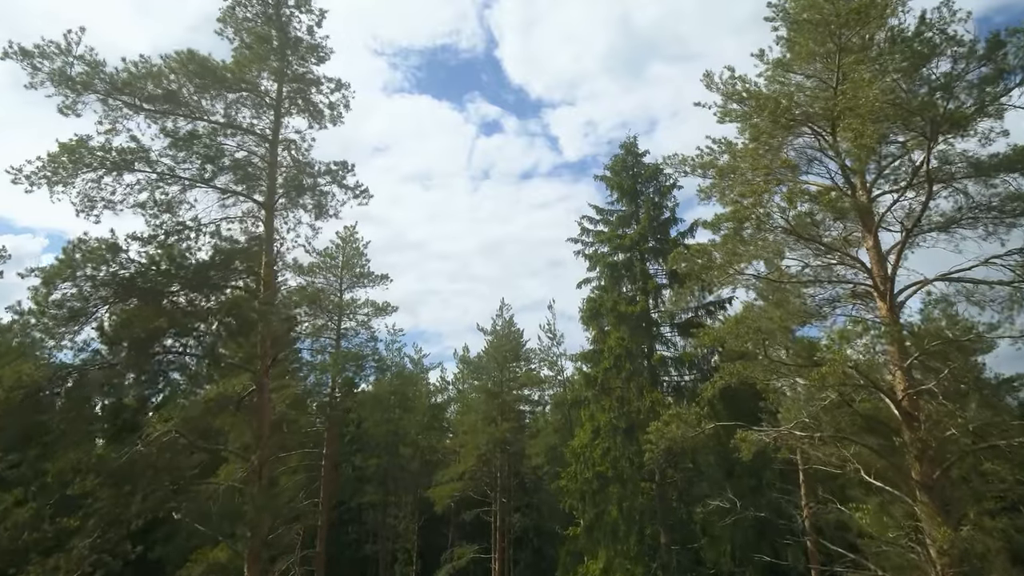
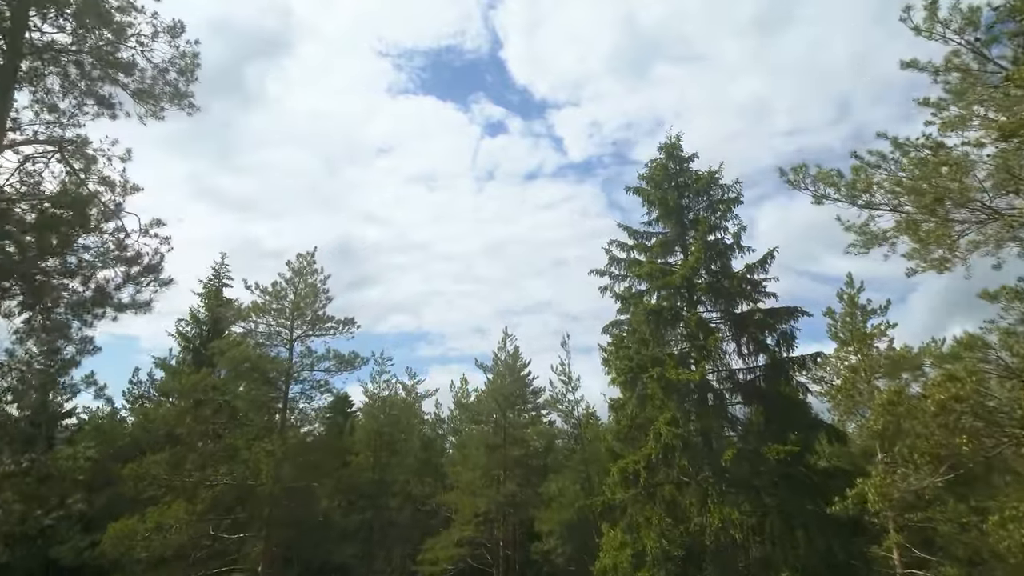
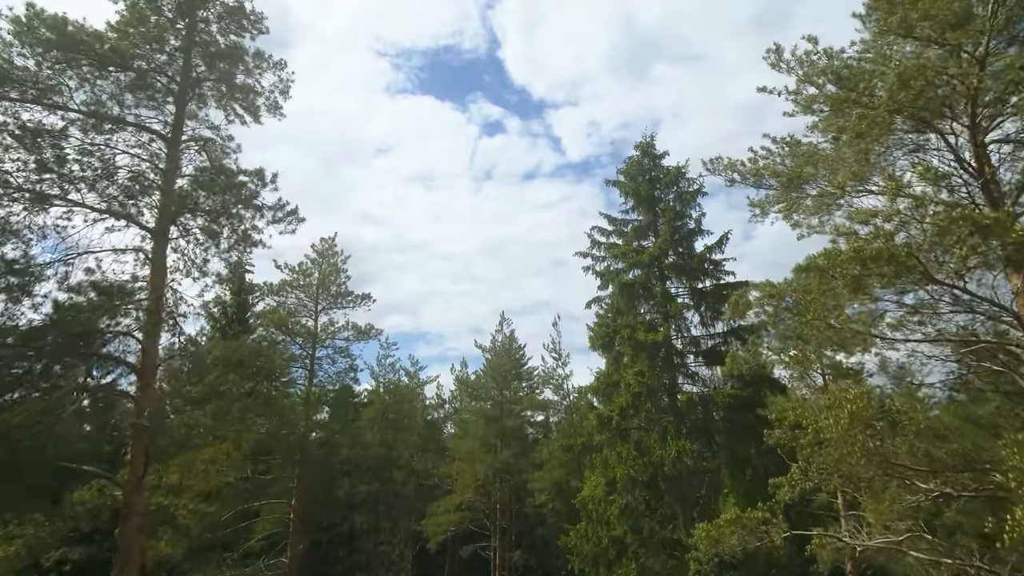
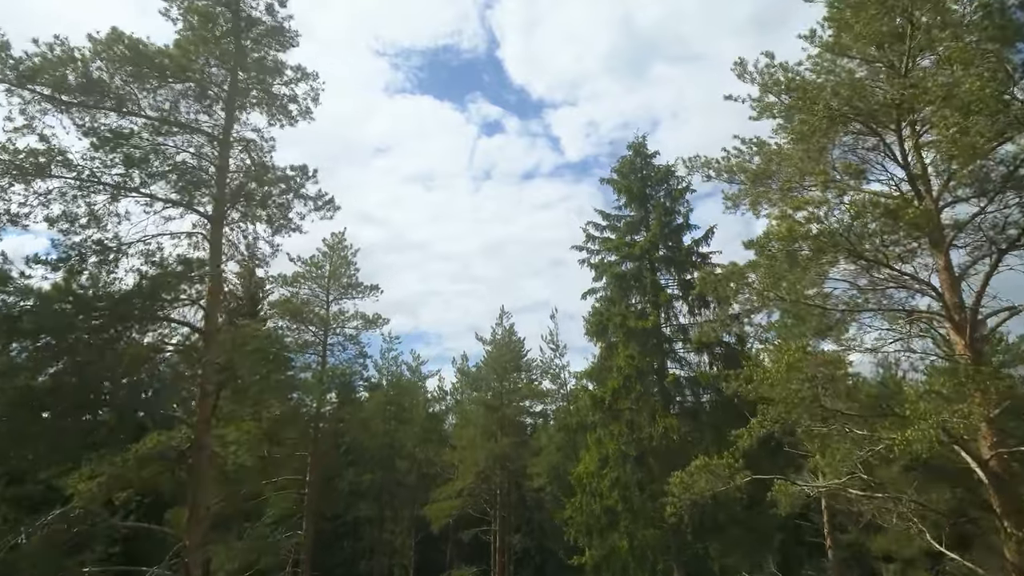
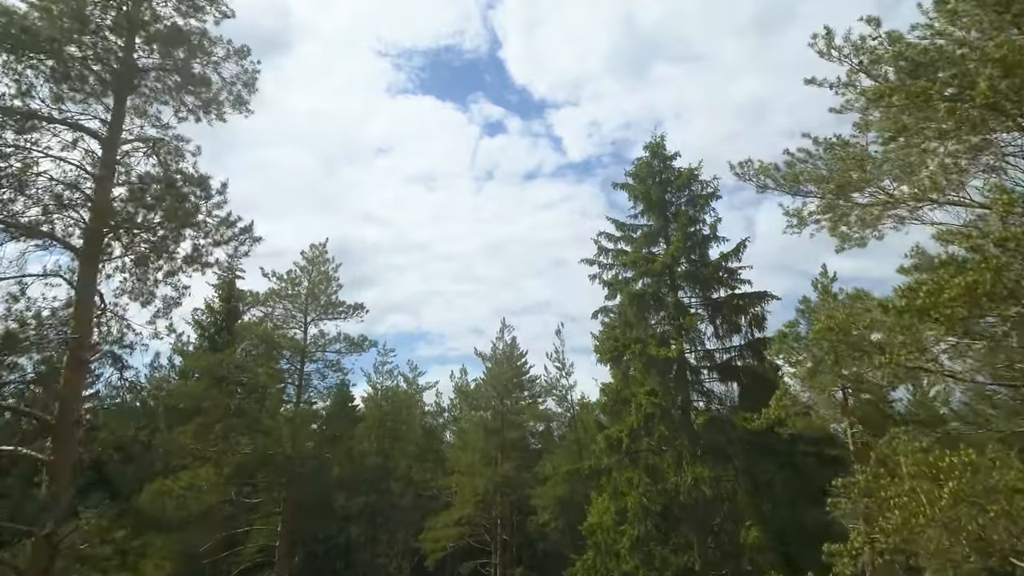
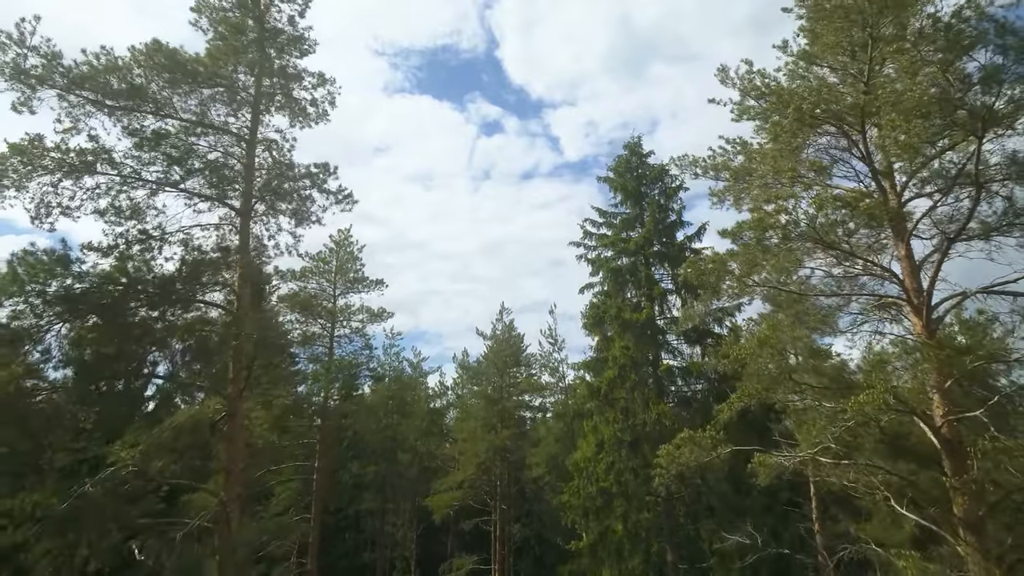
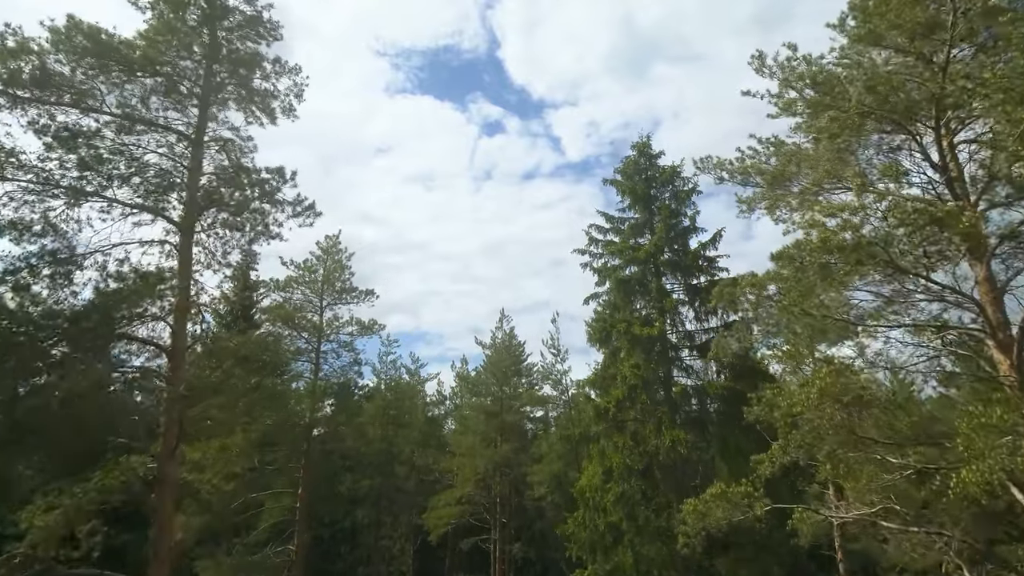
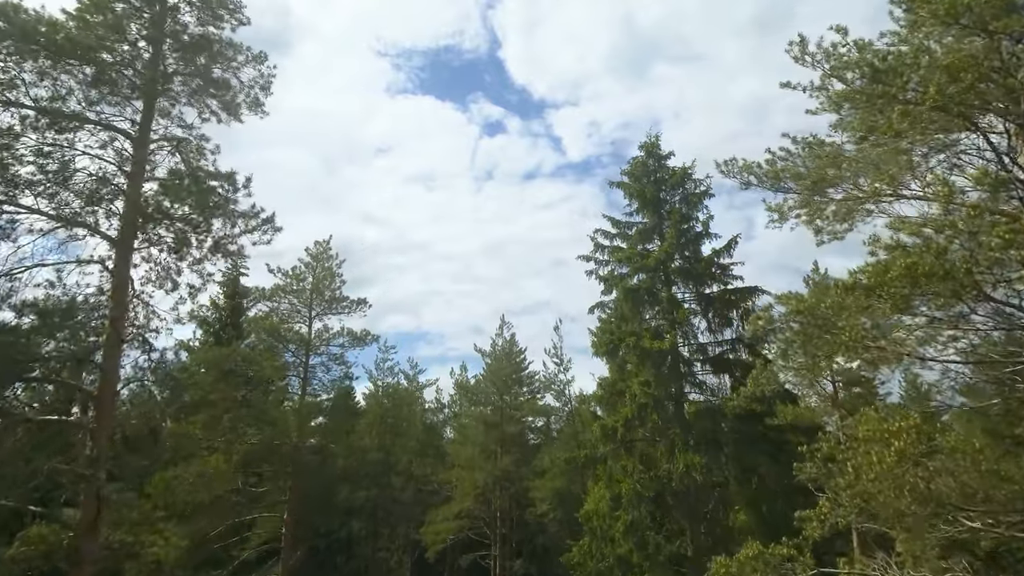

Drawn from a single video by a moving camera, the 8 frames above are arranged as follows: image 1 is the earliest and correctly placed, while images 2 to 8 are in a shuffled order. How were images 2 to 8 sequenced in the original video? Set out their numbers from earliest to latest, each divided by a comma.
6, 4, 7, 3, 8, 5, 2
